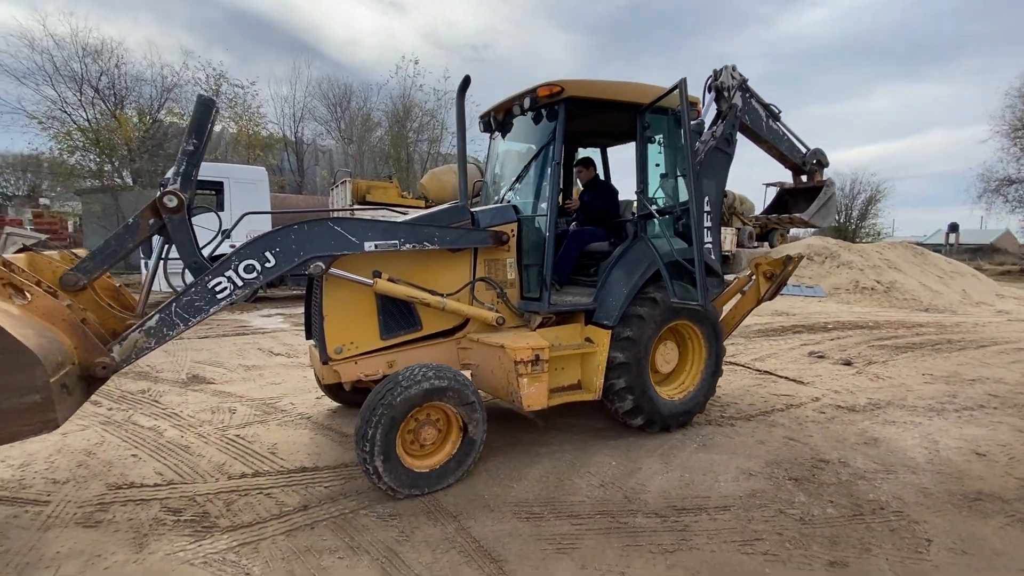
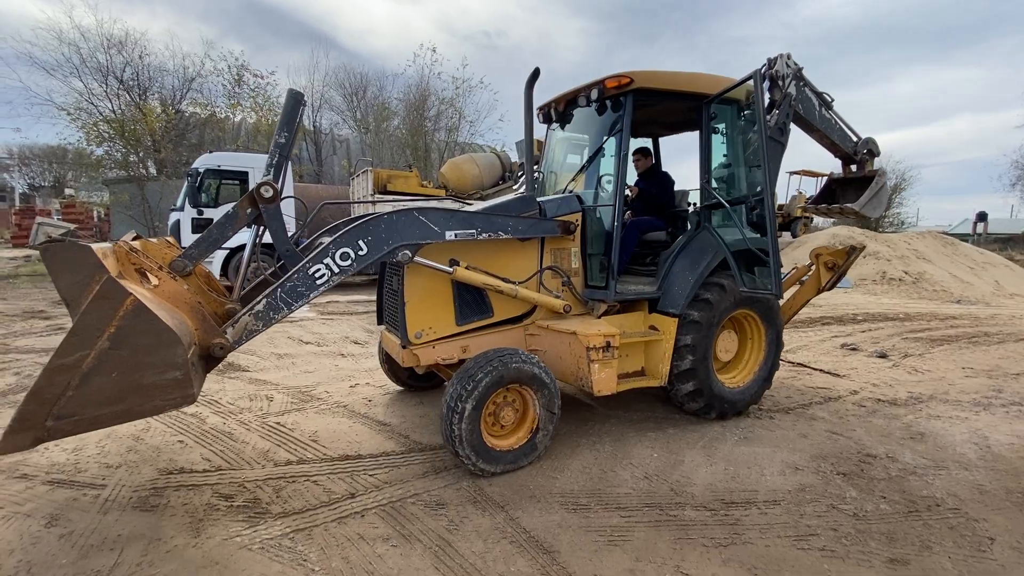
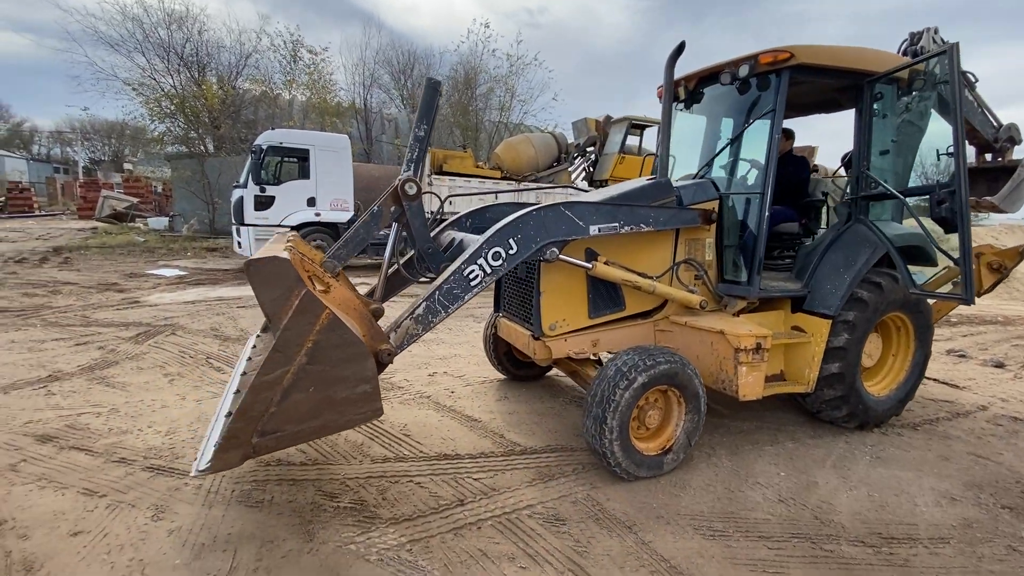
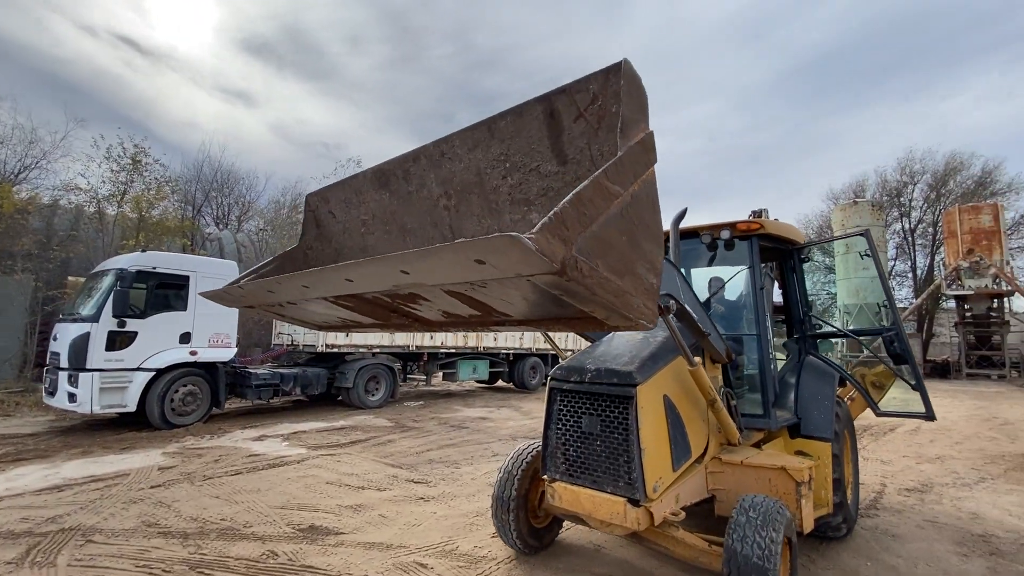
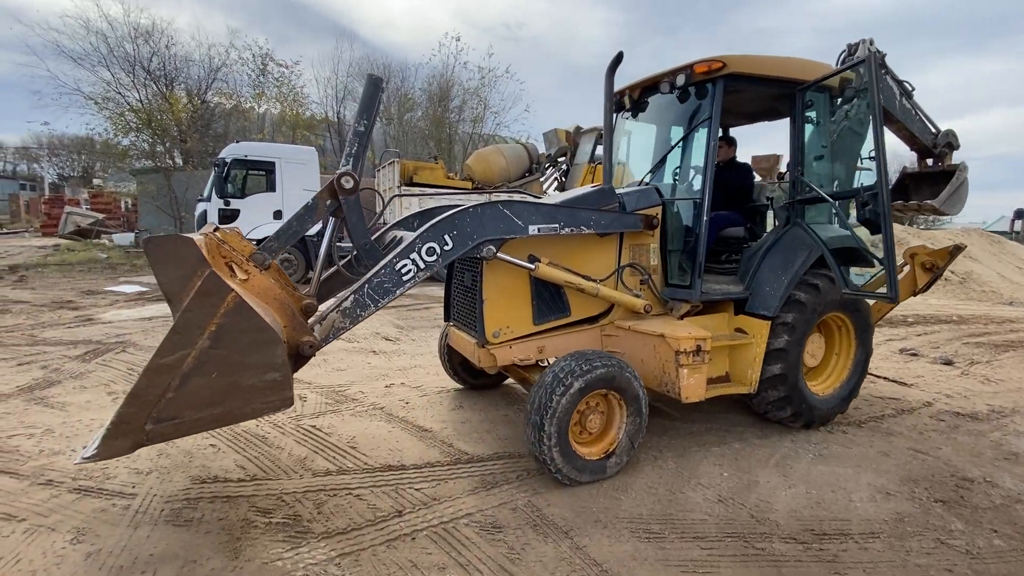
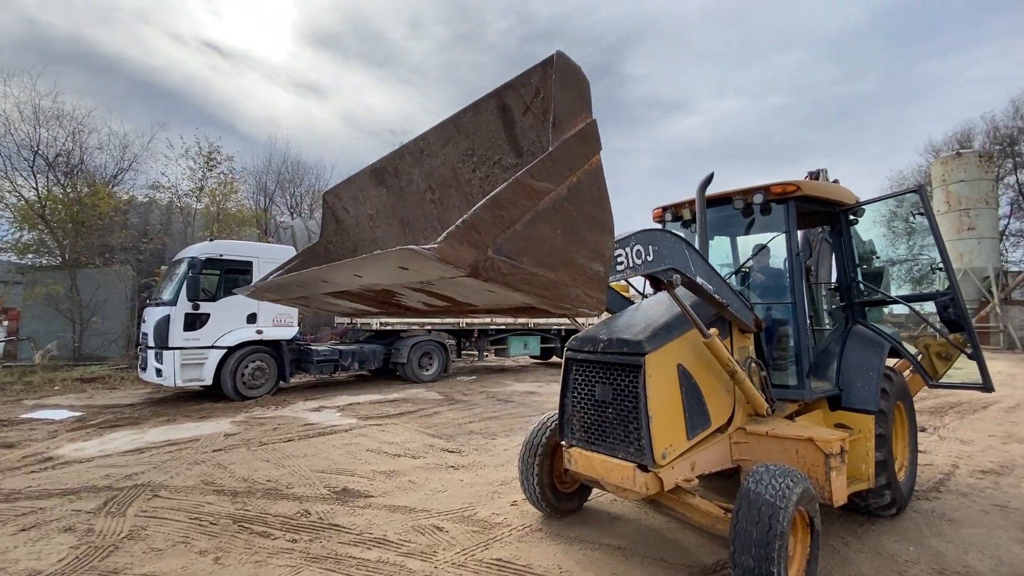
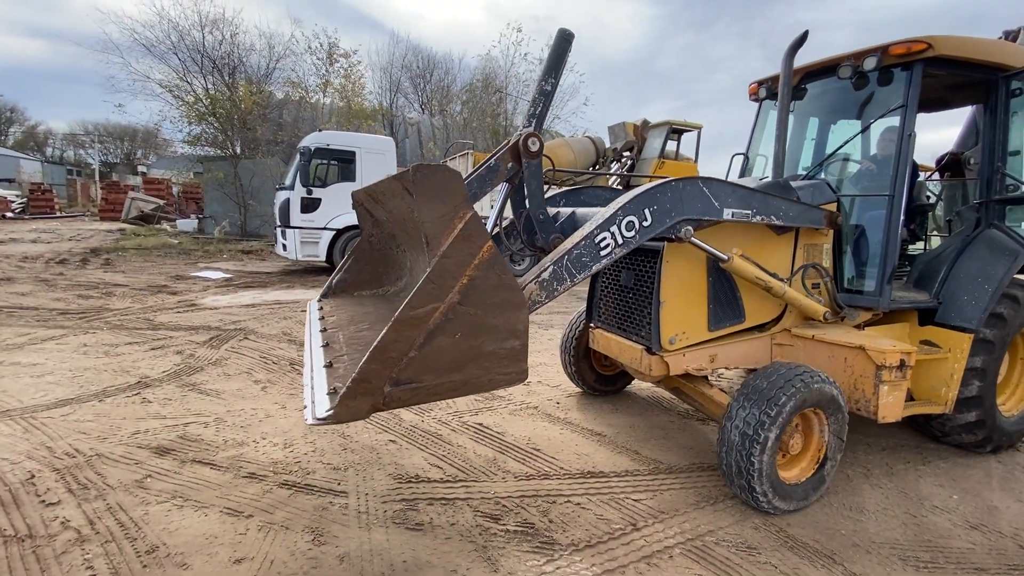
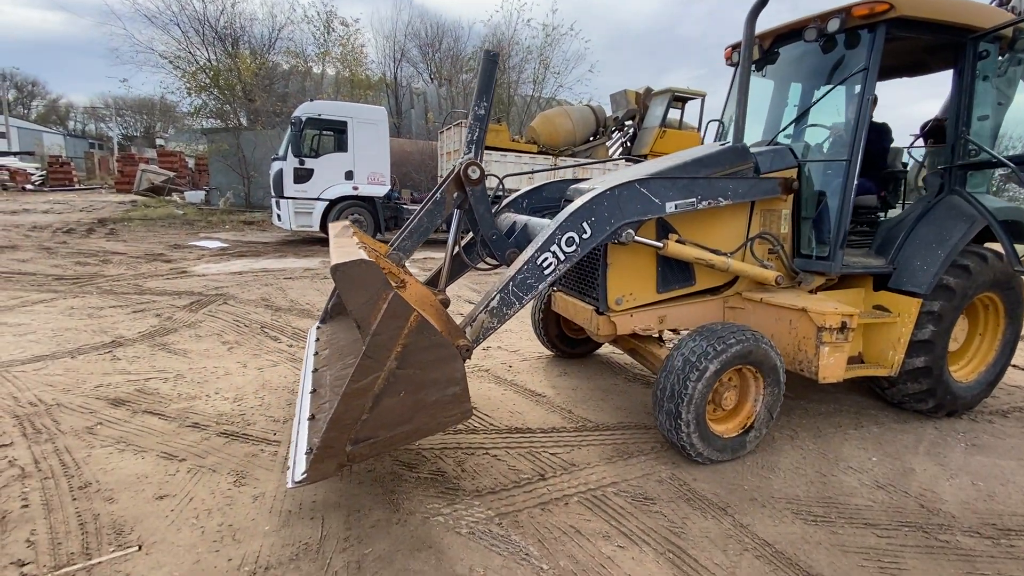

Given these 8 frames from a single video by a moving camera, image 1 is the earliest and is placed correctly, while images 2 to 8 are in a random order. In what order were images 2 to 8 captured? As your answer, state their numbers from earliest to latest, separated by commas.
2, 5, 3, 8, 7, 6, 4
